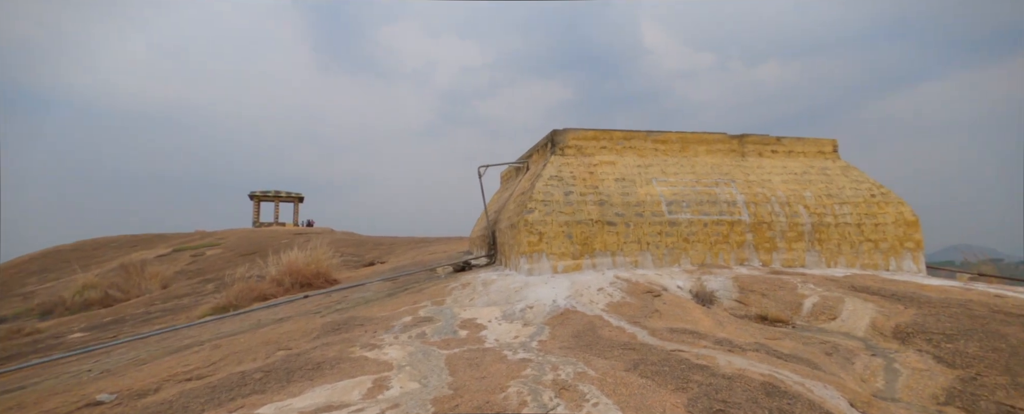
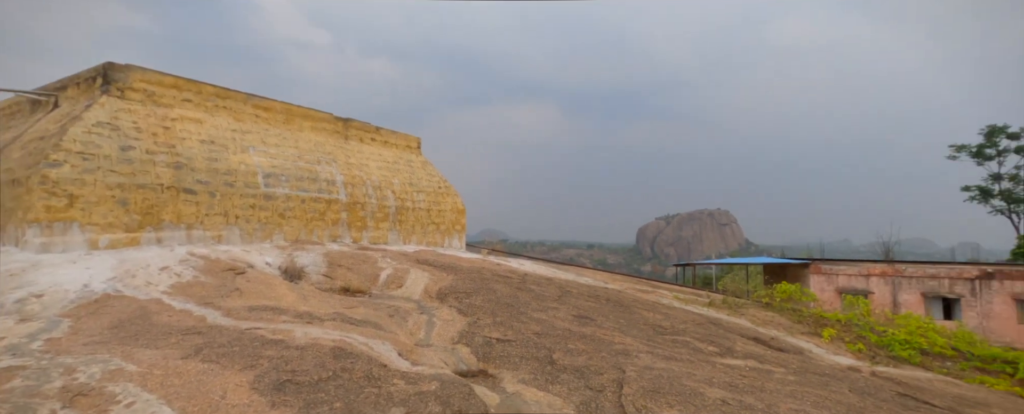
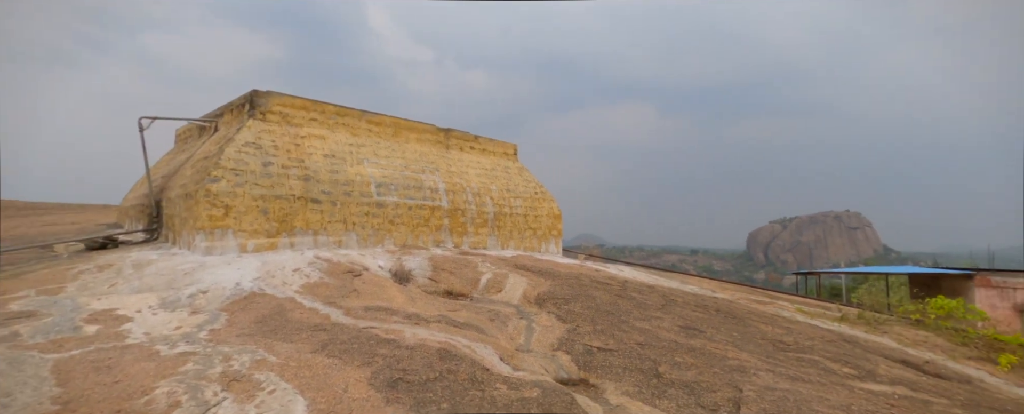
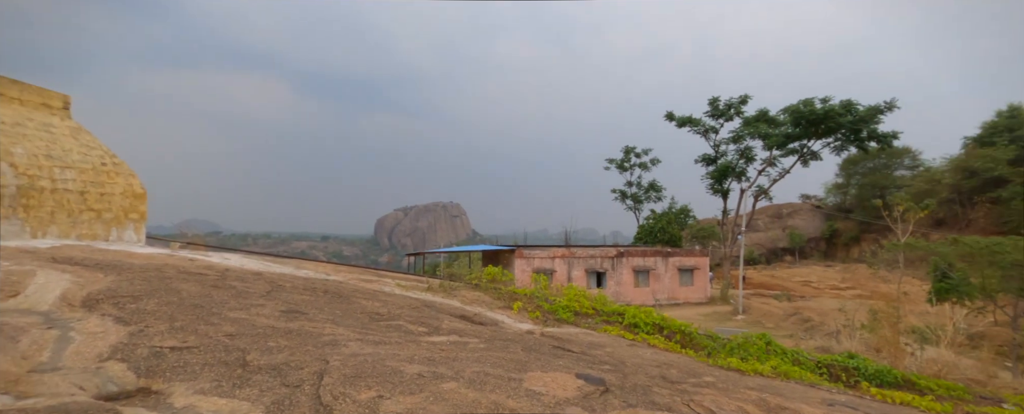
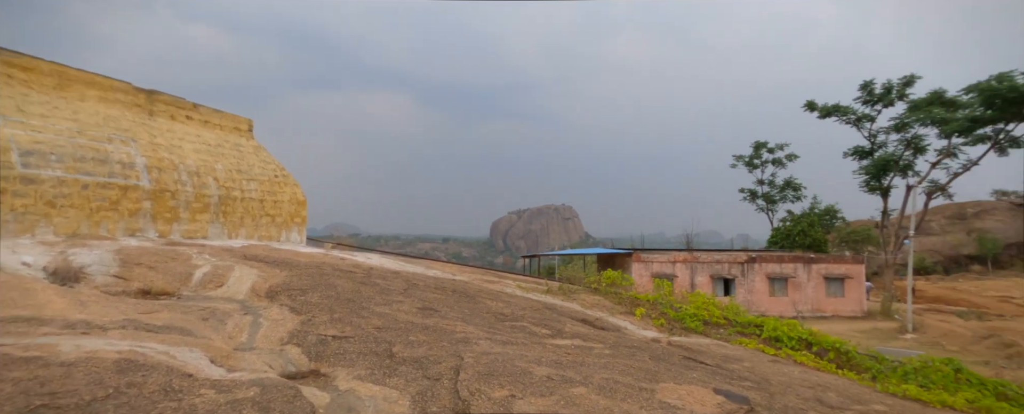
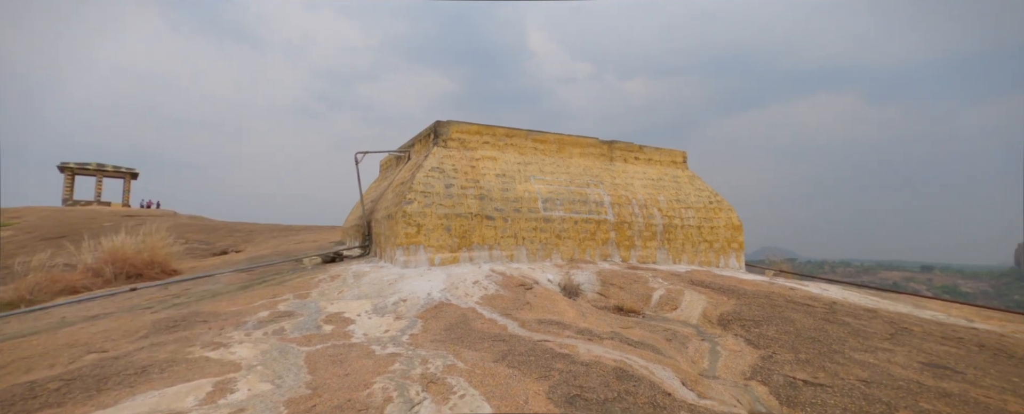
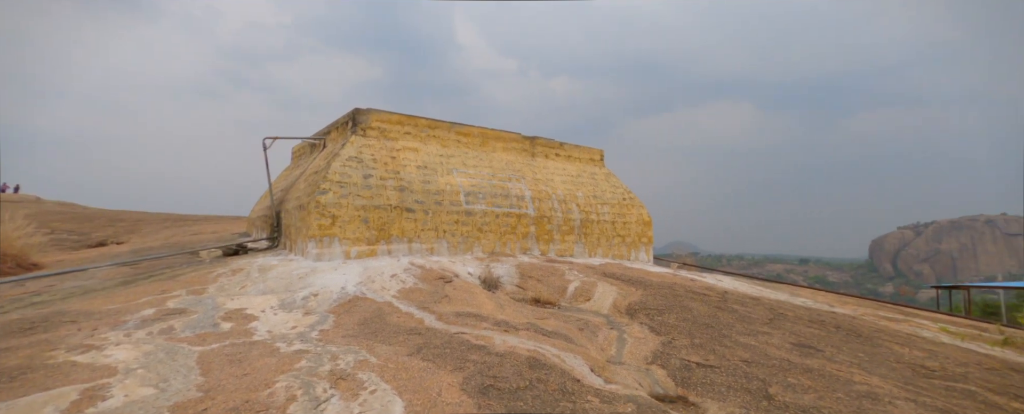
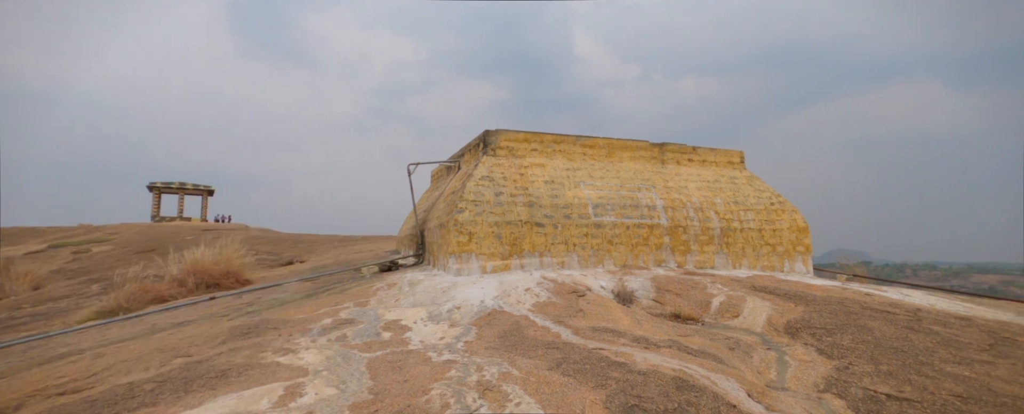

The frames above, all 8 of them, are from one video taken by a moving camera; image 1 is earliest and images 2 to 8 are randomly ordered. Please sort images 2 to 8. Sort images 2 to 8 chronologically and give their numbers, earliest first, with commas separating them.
8, 6, 7, 3, 2, 5, 4
